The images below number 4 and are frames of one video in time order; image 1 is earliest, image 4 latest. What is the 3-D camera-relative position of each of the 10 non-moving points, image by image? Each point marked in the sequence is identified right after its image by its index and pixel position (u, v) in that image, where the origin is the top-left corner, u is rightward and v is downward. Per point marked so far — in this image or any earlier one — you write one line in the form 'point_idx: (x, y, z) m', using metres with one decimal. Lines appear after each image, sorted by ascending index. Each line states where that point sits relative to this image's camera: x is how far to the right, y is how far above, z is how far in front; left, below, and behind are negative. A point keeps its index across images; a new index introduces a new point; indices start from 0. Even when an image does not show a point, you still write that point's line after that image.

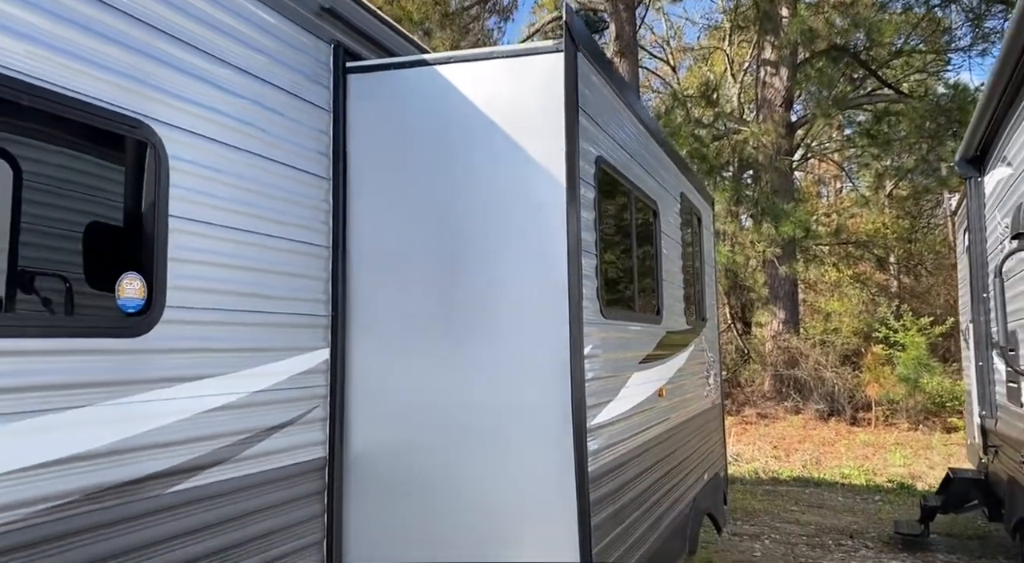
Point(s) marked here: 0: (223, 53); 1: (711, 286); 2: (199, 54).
0: (-0.8, +0.7, +2.4) m
1: (+1.3, 0.0, +5.5) m
2: (-0.9, +0.6, +2.4) m
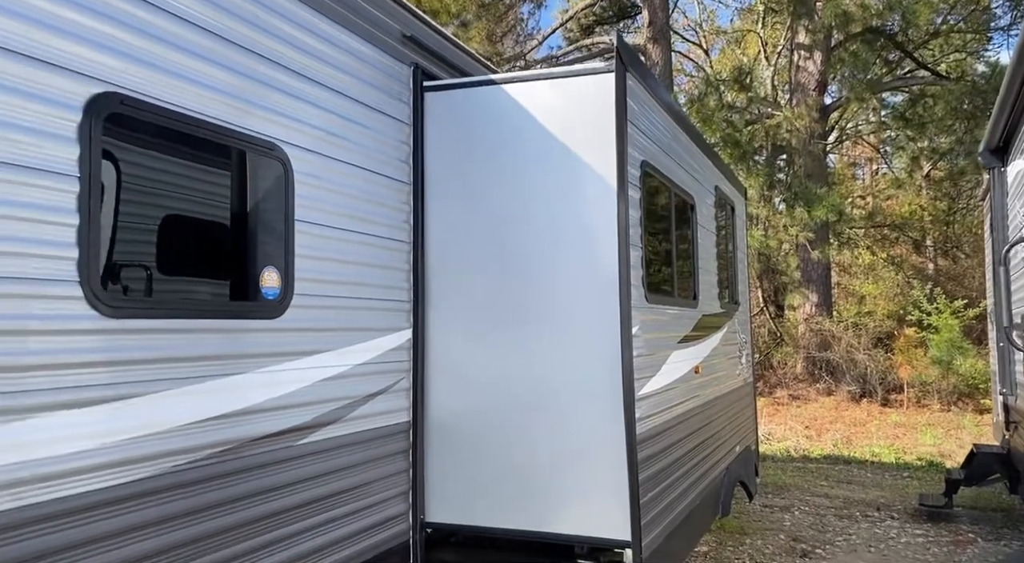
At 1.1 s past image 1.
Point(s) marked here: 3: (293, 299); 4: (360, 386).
0: (-0.7, +0.7, +2.8) m
1: (+1.6, +0.1, +5.9) m
2: (-0.7, +0.7, +2.8) m
3: (-0.7, -0.1, +2.7) m
4: (-0.5, -0.4, +2.9) m
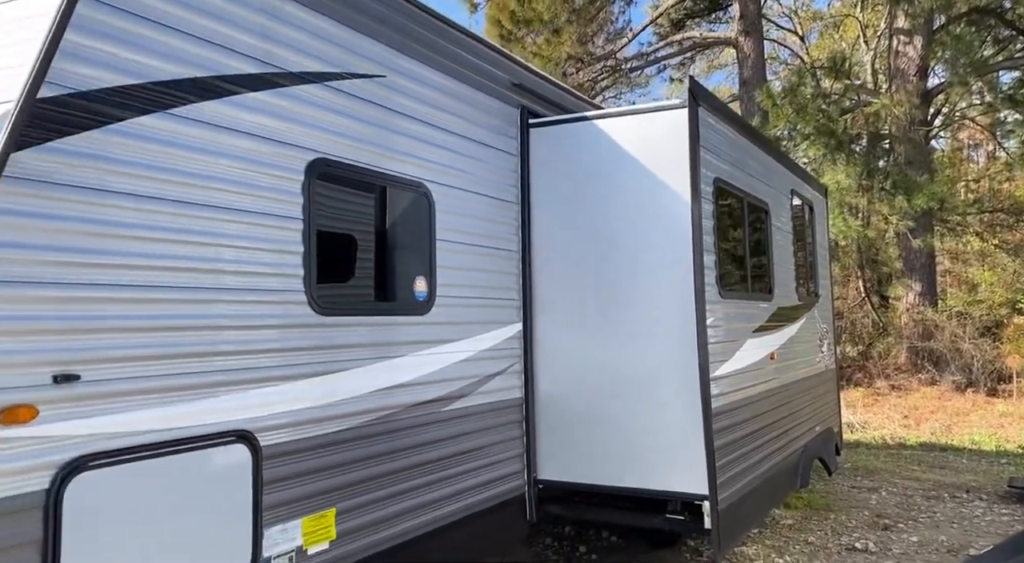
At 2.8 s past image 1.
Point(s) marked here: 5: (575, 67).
0: (-0.3, +0.7, +3.5) m
1: (+2.4, +0.1, +6.3) m
2: (-0.3, +0.6, +3.5) m
3: (-0.3, -0.1, +3.4) m
4: (-0.1, -0.4, +3.6) m
5: (+0.9, +3.2, +12.4) m
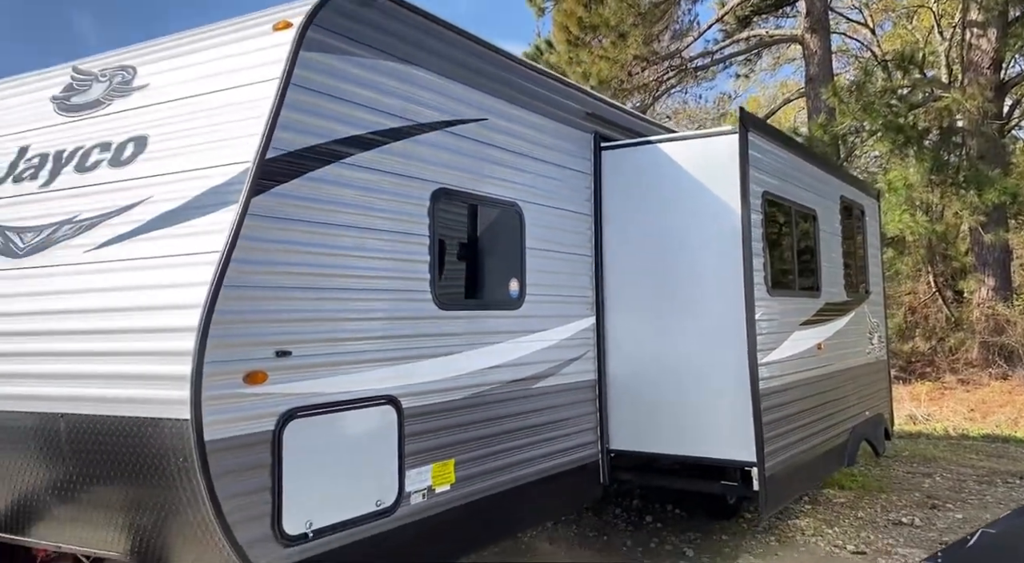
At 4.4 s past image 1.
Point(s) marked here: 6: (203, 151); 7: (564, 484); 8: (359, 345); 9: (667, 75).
0: (+0.1, +0.7, +4.2) m
1: (+3.0, +0.2, +6.8) m
2: (+0.1, +0.6, +4.2) m
3: (+0.1, -0.1, +4.0) m
4: (+0.3, -0.4, +4.3) m
5: (+2.0, +3.3, +13.0) m
6: (-1.1, +0.5, +2.9) m
7: (+0.2, -1.0, +4.2) m
8: (-0.6, -0.2, +3.1) m
9: (+2.5, +3.3, +13.5) m
